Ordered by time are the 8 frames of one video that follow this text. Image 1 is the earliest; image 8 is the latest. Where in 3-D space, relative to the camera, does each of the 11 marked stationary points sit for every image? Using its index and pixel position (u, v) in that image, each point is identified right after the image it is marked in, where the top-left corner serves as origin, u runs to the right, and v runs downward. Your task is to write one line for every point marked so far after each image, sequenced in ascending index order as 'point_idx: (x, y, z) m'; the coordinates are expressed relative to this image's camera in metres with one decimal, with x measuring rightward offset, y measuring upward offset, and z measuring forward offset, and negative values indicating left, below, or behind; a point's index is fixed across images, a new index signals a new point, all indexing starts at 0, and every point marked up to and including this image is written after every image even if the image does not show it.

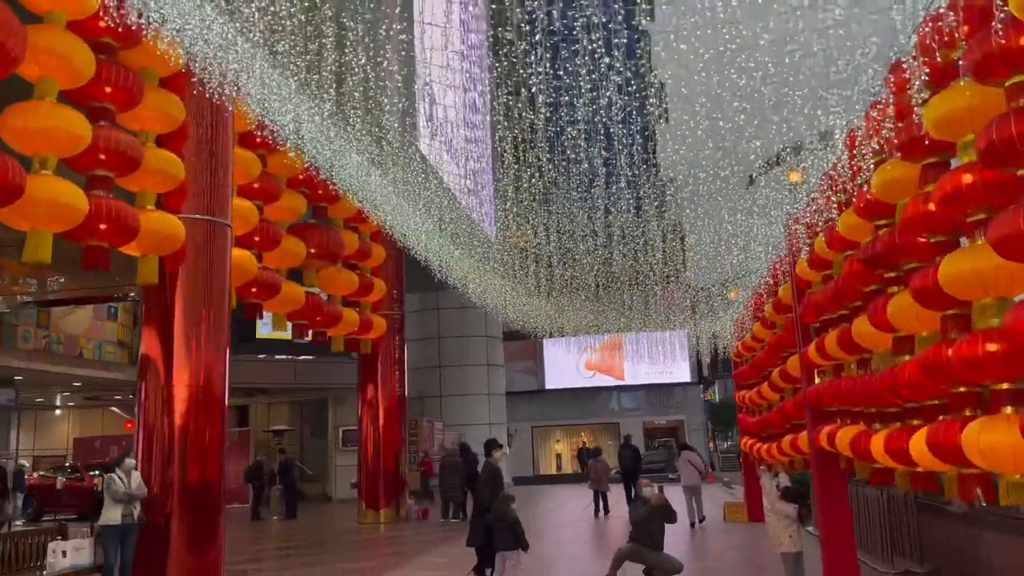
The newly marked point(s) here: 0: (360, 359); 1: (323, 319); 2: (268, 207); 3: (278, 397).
0: (-2.0, -1.0, +10.5) m
1: (-2.0, -0.3, +8.2) m
2: (-2.3, +0.8, +7.3) m
3: (-4.7, -2.2, +16.0) m
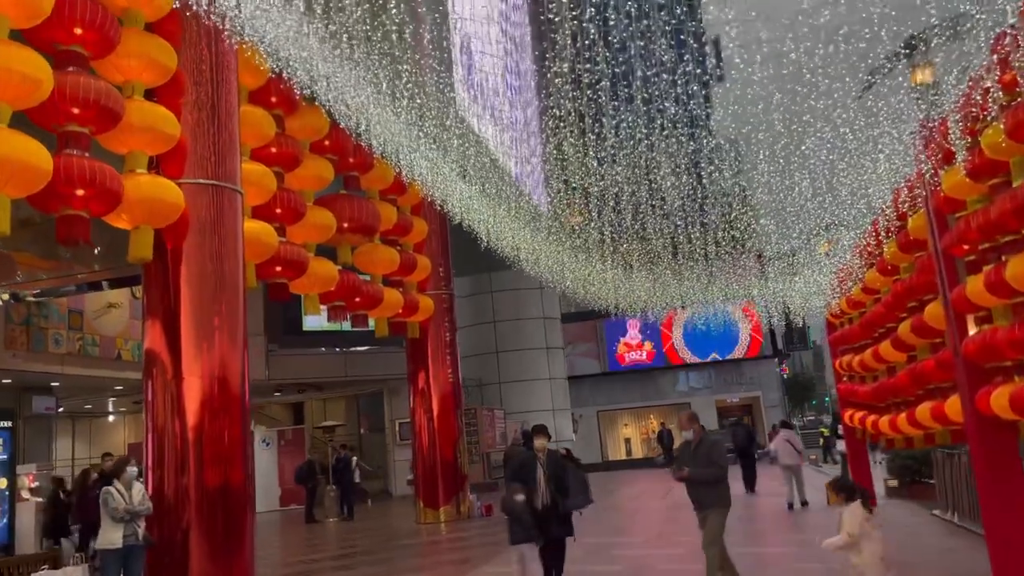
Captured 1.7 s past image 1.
0: (-1.3, -0.7, +9.6) m
1: (-1.4, -0.1, +7.3) m
2: (-1.8, +0.9, +6.5) m
3: (-3.5, -2.0, +15.4) m
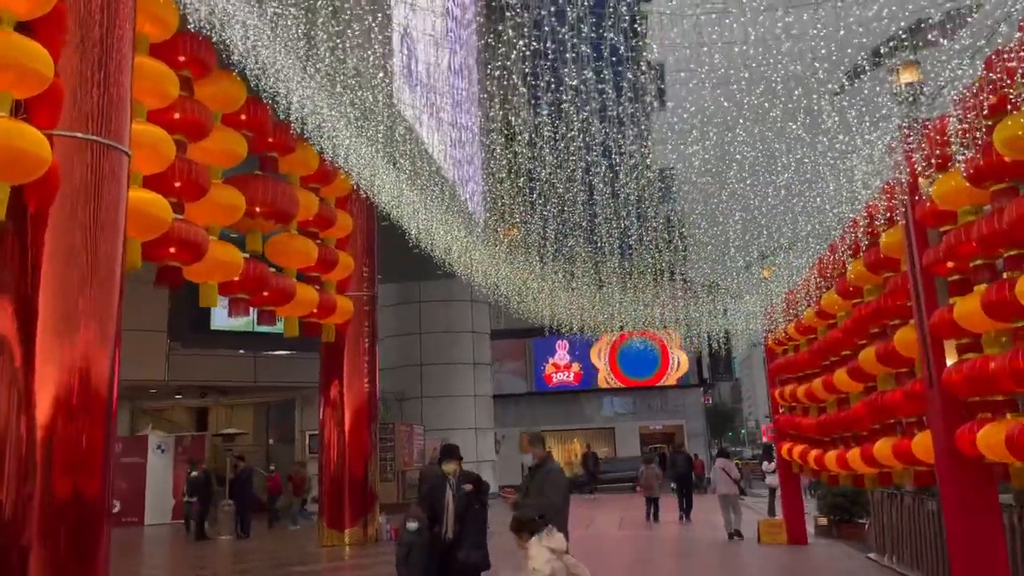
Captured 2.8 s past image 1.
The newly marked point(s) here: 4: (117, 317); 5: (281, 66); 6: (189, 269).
0: (-2.1, -0.7, +8.9) m
1: (-2.0, -0.1, +6.6) m
2: (-2.3, +1.0, +5.7) m
3: (-4.9, -2.0, +14.4) m
4: (-2.1, -0.2, +4.3) m
5: (-1.8, +1.7, +6.5) m
6: (-2.3, +0.1, +5.7) m
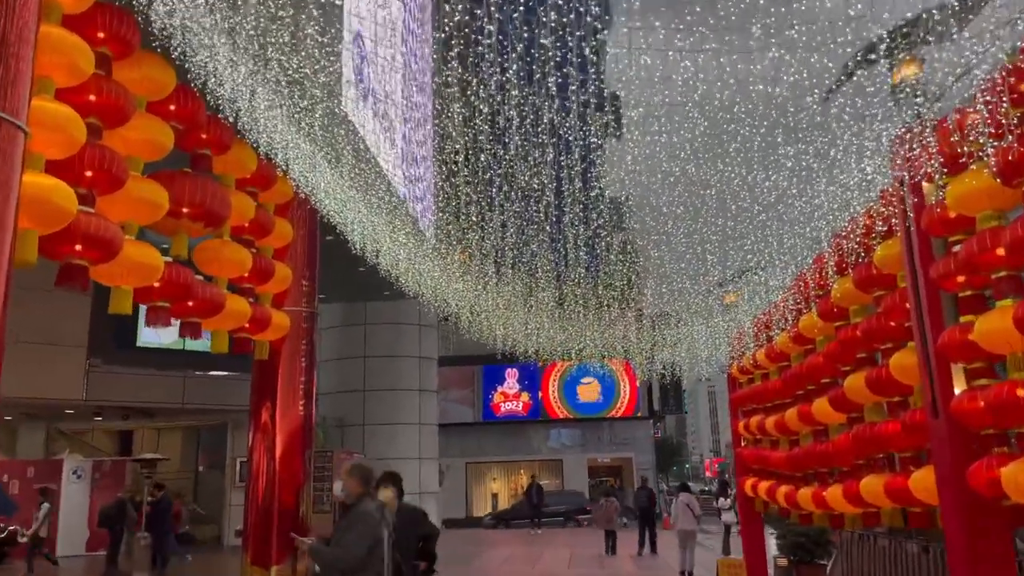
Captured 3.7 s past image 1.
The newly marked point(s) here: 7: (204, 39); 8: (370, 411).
0: (-2.7, -0.9, +8.2) m
1: (-2.4, -0.1, +5.9) m
2: (-2.6, +1.0, +5.1) m
3: (-5.9, -2.2, +13.4) m
4: (-2.4, -0.2, +3.7) m
5: (-2.2, +1.7, +5.9) m
6: (-2.6, +0.1, +5.0) m
7: (-2.2, +1.8, +5.5) m
8: (-2.7, -2.4, +15.2) m
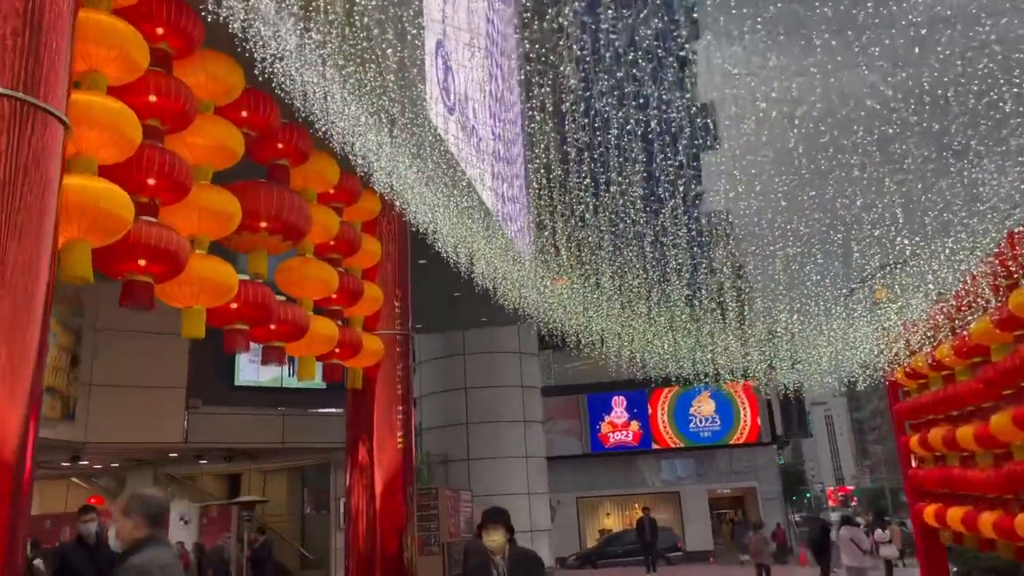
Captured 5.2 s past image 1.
0: (-1.6, -1.1, +7.6) m
1: (-1.6, -0.3, +5.4) m
2: (-2.0, +0.9, +4.6) m
3: (-4.0, -2.9, +13.2) m
4: (-1.9, -0.2, +3.1) m
5: (-1.5, +1.5, +5.4) m
6: (-1.9, 0.0, +4.5) m
7: (-1.5, +1.6, +5.1) m
8: (-0.7, -2.9, +14.5) m
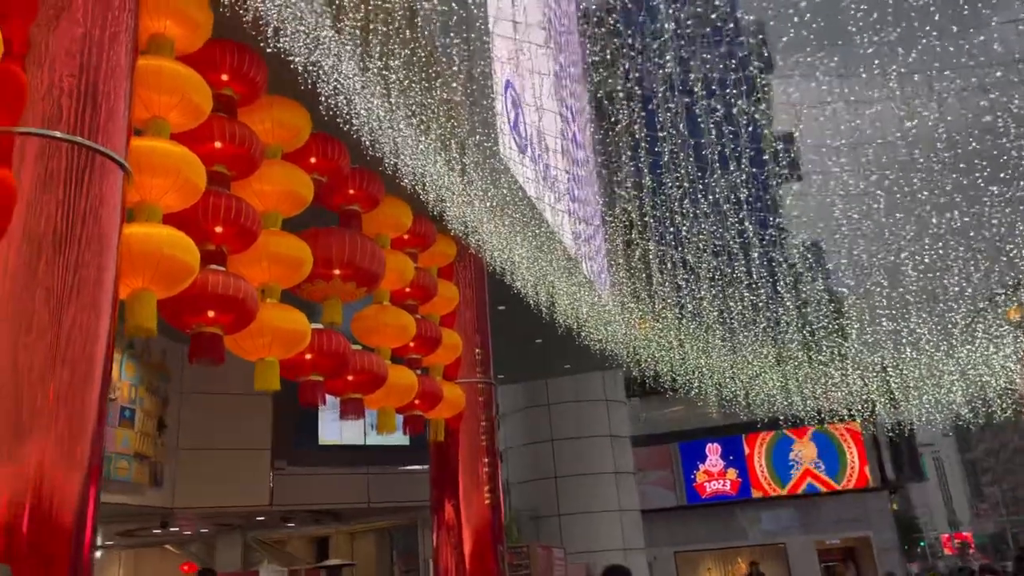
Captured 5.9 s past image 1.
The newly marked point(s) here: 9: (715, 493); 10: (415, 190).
0: (-0.7, -1.6, +7.3) m
1: (-1.0, -0.6, +5.1) m
2: (-1.5, +0.6, +4.5) m
3: (-2.5, -3.8, +12.9) m
4: (-1.5, -0.4, +2.9) m
5: (-1.0, +1.2, +5.3) m
6: (-1.5, -0.3, +4.3) m
7: (-1.1, +1.3, +4.9) m
8: (+0.9, -3.7, +13.9) m
9: (+5.0, -5.0, +19.6) m
10: (-0.8, +0.8, +6.6) m
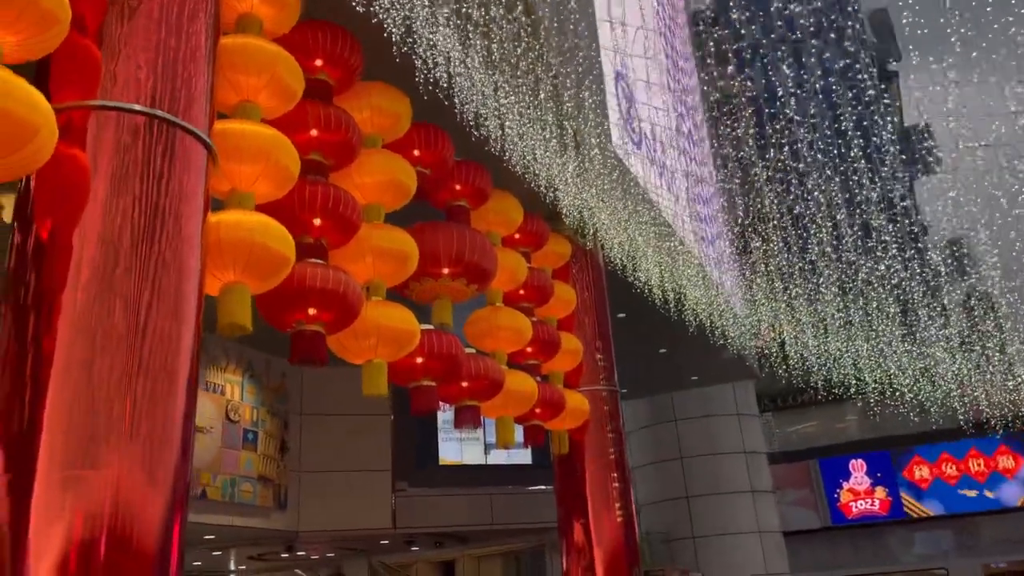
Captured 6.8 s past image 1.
0: (+0.4, -1.6, +6.8) m
1: (-0.3, -0.6, +4.7) m
2: (-0.9, +0.6, +4.2) m
3: (-0.5, -4.0, +12.5) m
4: (-1.1, -0.4, +2.6) m
5: (-0.3, +1.2, +4.9) m
6: (-0.8, -0.3, +4.0) m
7: (-0.5, +1.3, +4.6) m
8: (+3.1, -3.8, +13.0) m
9: (+8.0, -5.1, +18.0) m
10: (+0.1, +0.8, +6.2) m
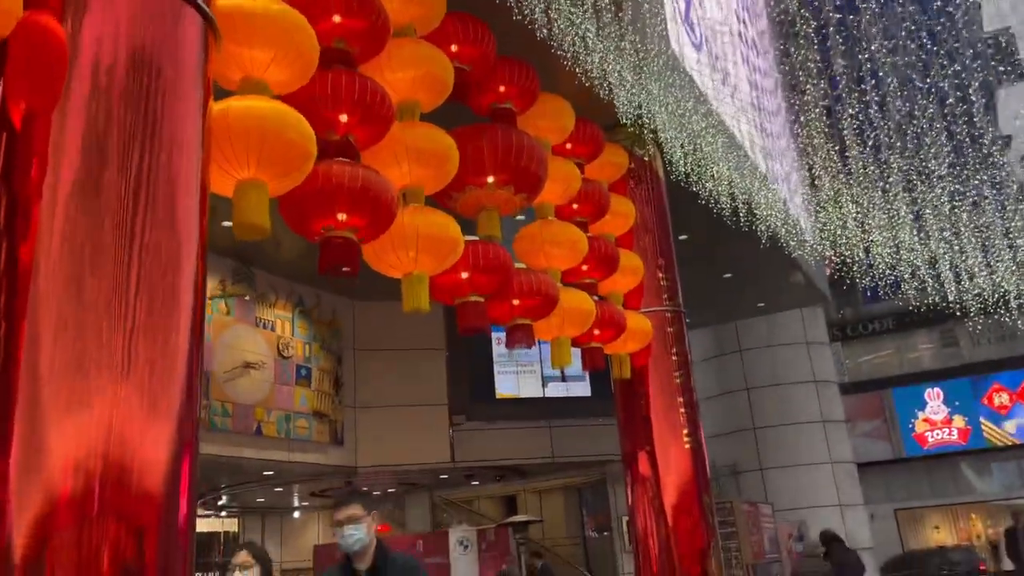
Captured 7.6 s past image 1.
0: (+0.9, -0.9, +6.4) m
1: (0.0, -0.1, +4.3) m
2: (-0.7, +1.0, +3.8) m
3: (+0.5, -3.0, +12.3) m
4: (-0.9, 0.0, +2.3) m
5: (-0.1, +1.7, +4.4) m
6: (-0.6, +0.1, +3.6) m
7: (-0.2, +1.8, +4.1) m
8: (+4.1, -2.6, +12.6) m
9: (+9.3, -3.4, +17.3) m
10: (+0.5, +1.4, +5.7) m
